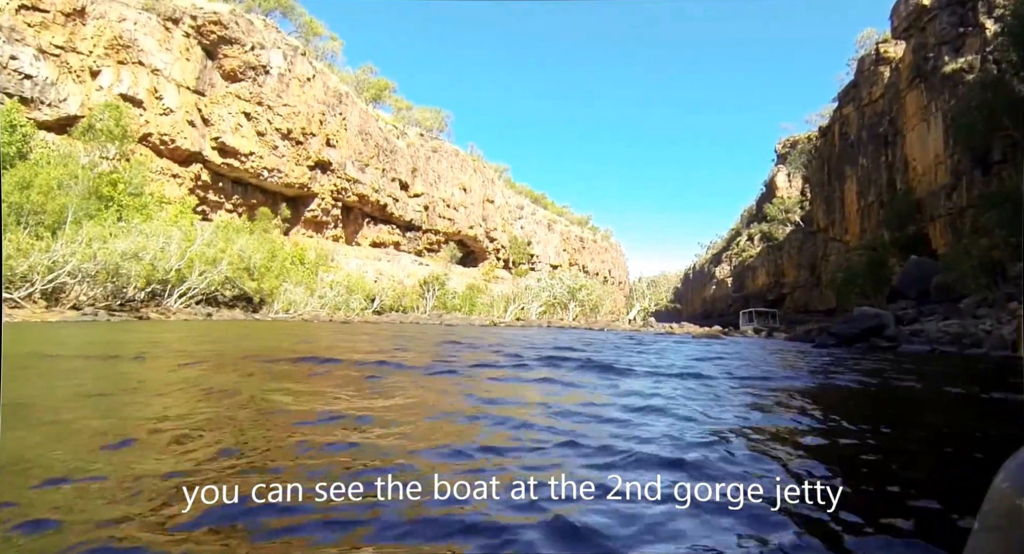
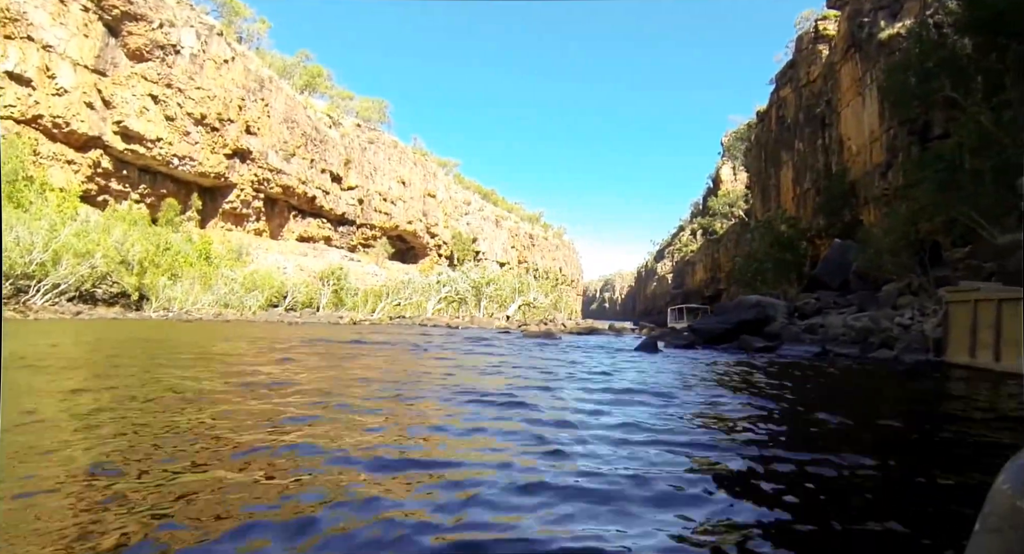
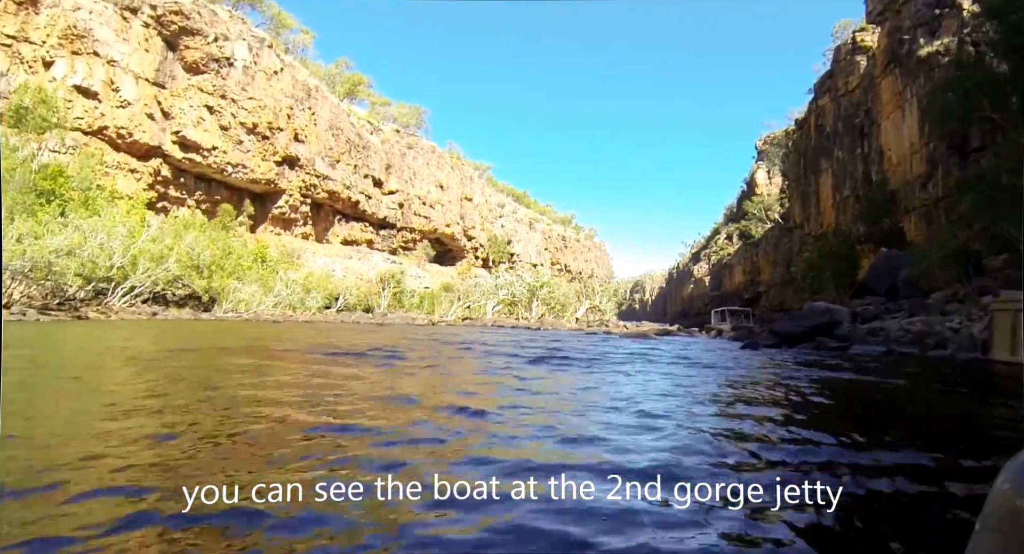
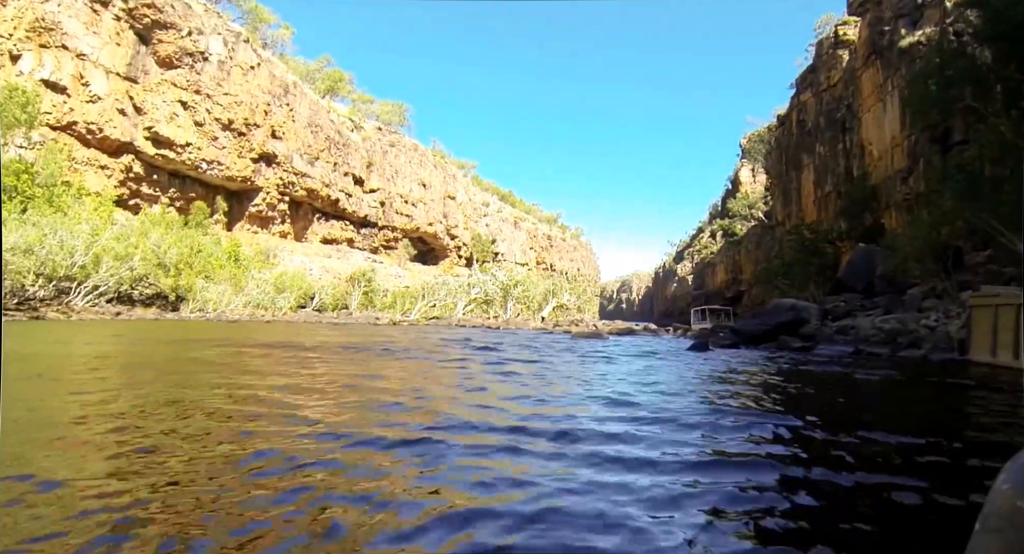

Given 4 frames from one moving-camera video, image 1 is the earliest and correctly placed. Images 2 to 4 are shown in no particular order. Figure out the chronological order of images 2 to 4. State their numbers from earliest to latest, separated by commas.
3, 4, 2
